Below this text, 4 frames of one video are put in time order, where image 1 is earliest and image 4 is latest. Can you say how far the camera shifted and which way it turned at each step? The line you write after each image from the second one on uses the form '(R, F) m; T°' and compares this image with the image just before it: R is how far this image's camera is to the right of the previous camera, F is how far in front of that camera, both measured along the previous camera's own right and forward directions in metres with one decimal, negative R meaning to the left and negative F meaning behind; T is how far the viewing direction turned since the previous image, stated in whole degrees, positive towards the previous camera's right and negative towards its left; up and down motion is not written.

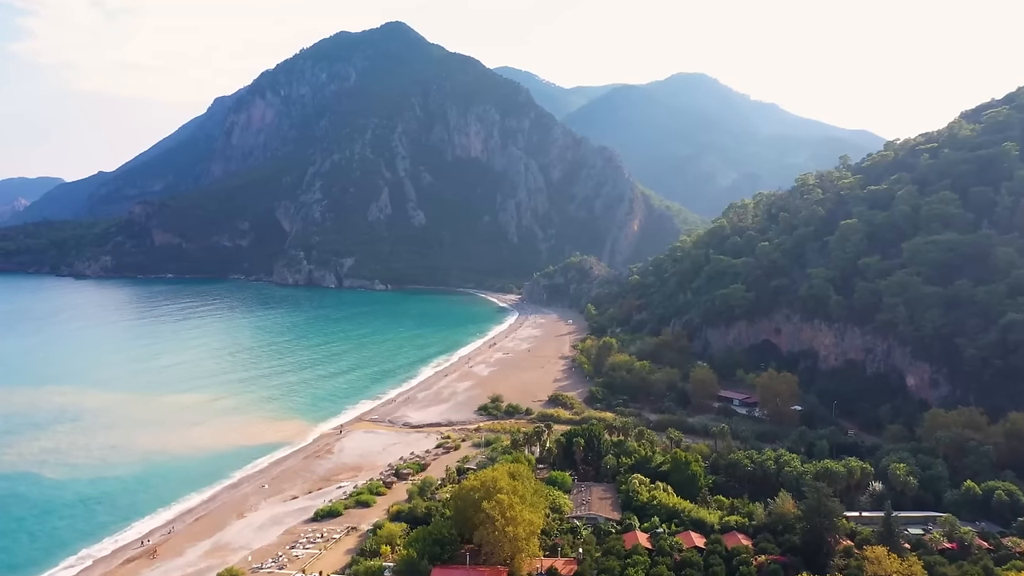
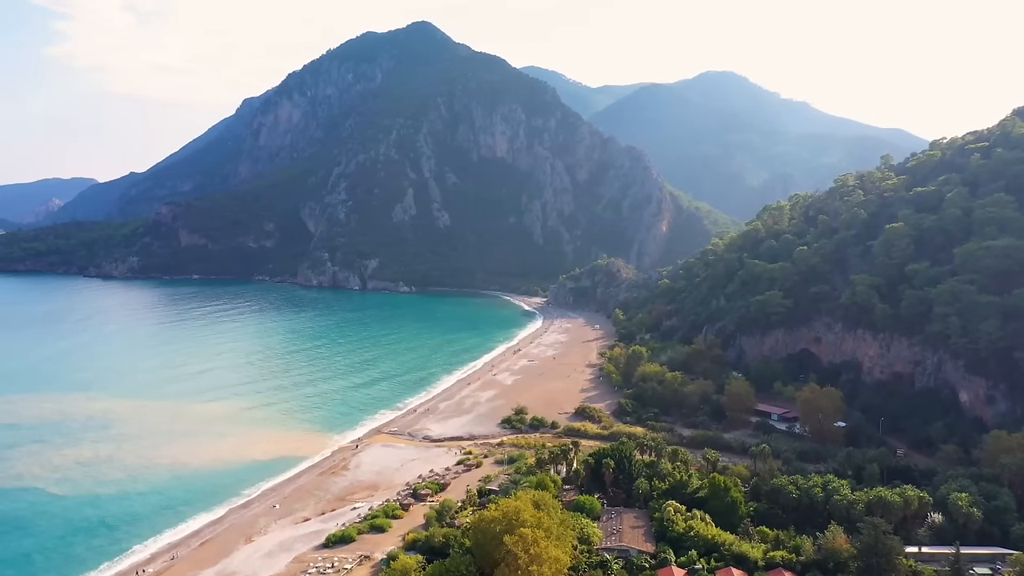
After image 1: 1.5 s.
(-0.1, +2.7) m; -2°
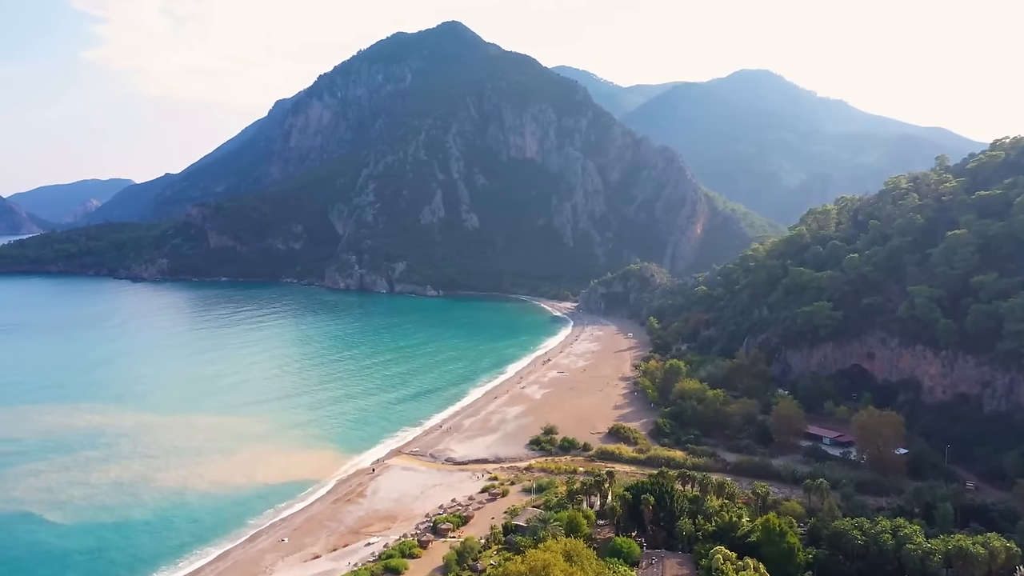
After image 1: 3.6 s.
(-0.1, +3.7) m; -3°
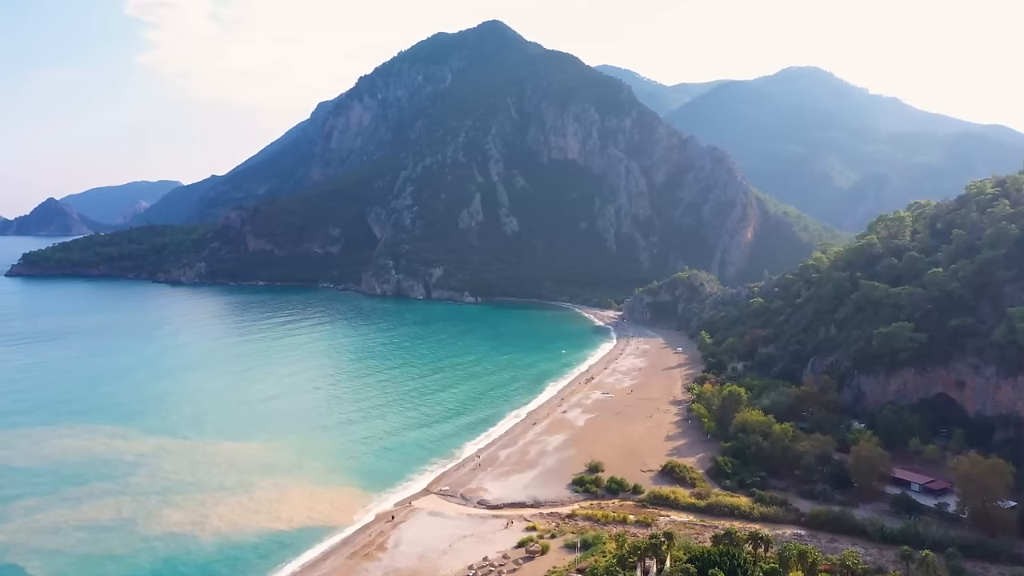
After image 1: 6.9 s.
(-0.2, +5.7) m; -4°
